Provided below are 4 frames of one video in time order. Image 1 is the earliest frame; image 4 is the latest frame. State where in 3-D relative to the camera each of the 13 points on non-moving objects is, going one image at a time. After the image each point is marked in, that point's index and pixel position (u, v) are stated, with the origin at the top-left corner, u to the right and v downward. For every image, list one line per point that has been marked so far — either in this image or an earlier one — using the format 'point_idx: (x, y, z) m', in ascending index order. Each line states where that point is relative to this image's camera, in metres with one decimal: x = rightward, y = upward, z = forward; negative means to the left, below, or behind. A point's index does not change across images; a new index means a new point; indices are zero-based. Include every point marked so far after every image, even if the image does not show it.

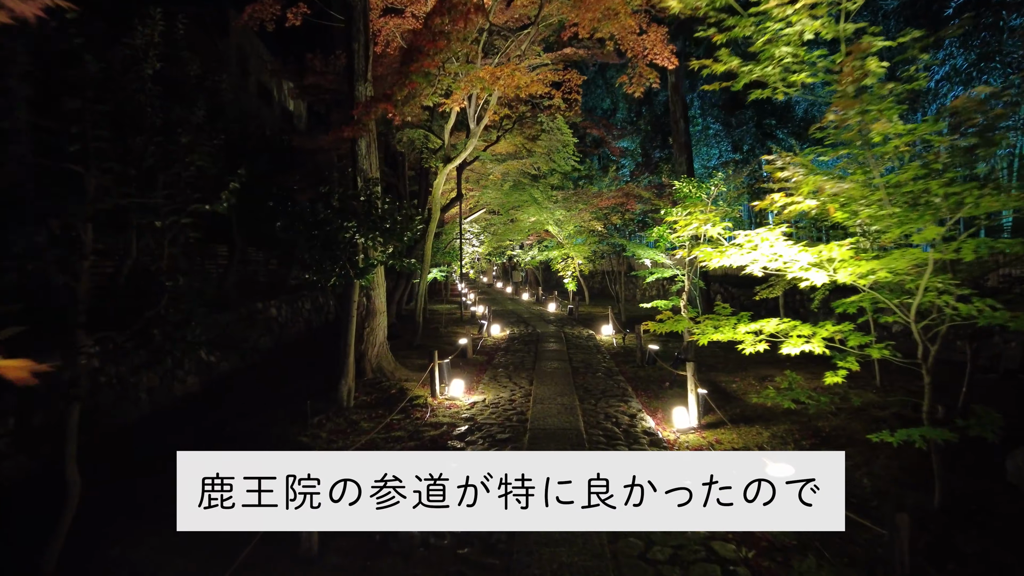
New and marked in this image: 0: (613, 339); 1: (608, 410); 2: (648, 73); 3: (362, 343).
0: (+2.9, -1.5, +15.0) m
1: (+1.5, -1.9, +8.1) m
2: (+3.0, +4.8, +11.4) m
3: (-3.0, -1.1, +10.2) m
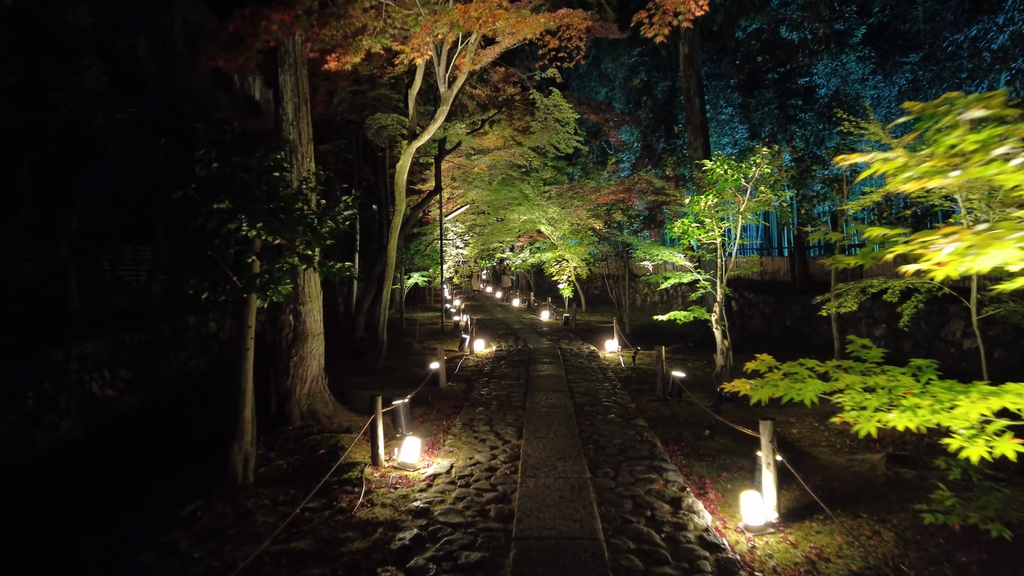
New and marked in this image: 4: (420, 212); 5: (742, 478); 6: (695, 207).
0: (+2.6, -1.7, +12.4) m
1: (+1.3, -2.1, +5.4) m
2: (+2.7, +4.6, +8.7) m
3: (-3.2, -1.3, +7.5) m
4: (-3.3, +2.7, +18.4) m
5: (+2.6, -2.1, +5.8) m
6: (+3.5, +1.5, +9.9) m
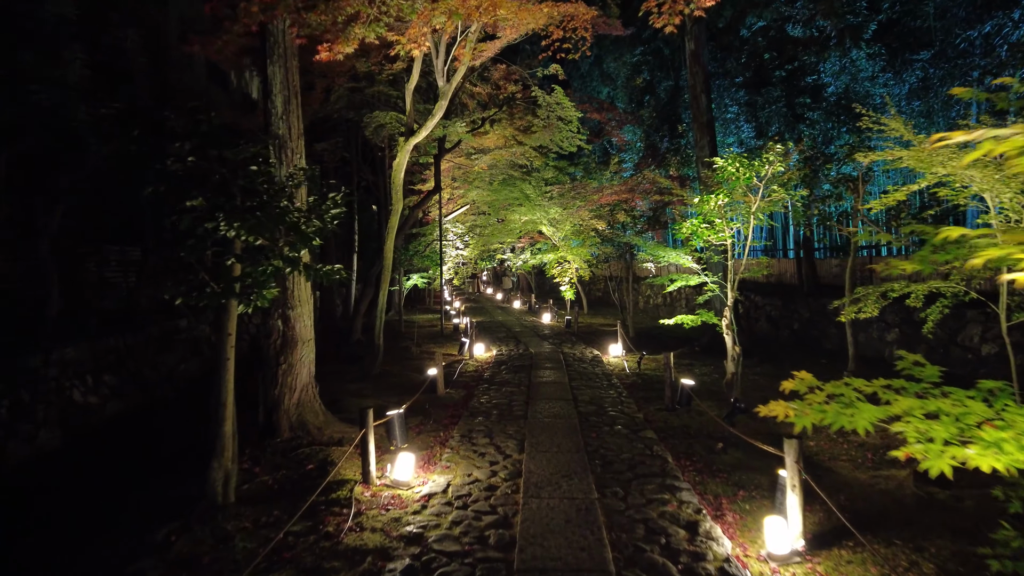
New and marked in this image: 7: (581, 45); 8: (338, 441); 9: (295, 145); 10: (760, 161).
0: (+2.6, -1.8, +11.9) m
1: (+1.3, -2.2, +5.0) m
2: (+2.7, +4.6, +8.3) m
3: (-3.2, -1.4, +7.1) m
4: (-3.2, +2.6, +18.0) m
5: (+2.6, -2.2, +5.4) m
6: (+3.5, +1.5, +9.5) m
7: (+1.5, +5.4, +11.6) m
8: (-2.4, -2.1, +7.1) m
9: (-3.0, +2.0, +7.3) m
10: (+4.4, +2.2, +9.1) m
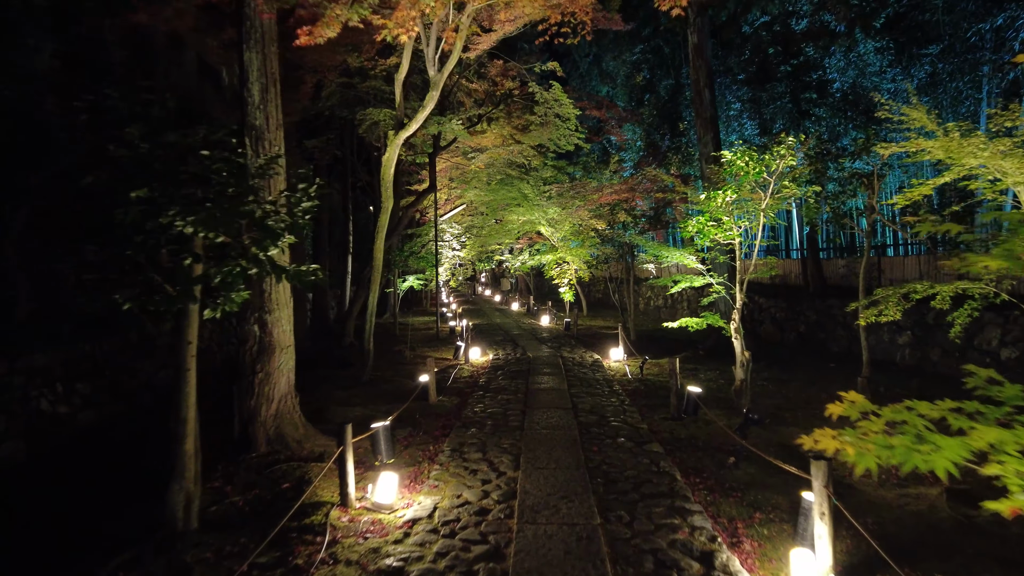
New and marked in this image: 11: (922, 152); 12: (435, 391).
0: (+2.5, -1.8, +11.4) m
1: (+1.3, -2.2, +4.5) m
2: (+2.6, +4.5, +7.8) m
3: (-3.3, -1.4, +6.5) m
4: (-3.3, +2.6, +17.5) m
5: (+2.5, -2.2, +4.9) m
6: (+3.4, +1.5, +9.0) m
7: (+1.5, +5.4, +11.1) m
8: (-2.4, -2.1, +6.5) m
9: (-3.1, +2.0, +6.8) m
10: (+4.3, +2.2, +8.6) m
11: (+5.3, +1.7, +6.7) m
12: (-1.4, -1.8, +9.2) m
